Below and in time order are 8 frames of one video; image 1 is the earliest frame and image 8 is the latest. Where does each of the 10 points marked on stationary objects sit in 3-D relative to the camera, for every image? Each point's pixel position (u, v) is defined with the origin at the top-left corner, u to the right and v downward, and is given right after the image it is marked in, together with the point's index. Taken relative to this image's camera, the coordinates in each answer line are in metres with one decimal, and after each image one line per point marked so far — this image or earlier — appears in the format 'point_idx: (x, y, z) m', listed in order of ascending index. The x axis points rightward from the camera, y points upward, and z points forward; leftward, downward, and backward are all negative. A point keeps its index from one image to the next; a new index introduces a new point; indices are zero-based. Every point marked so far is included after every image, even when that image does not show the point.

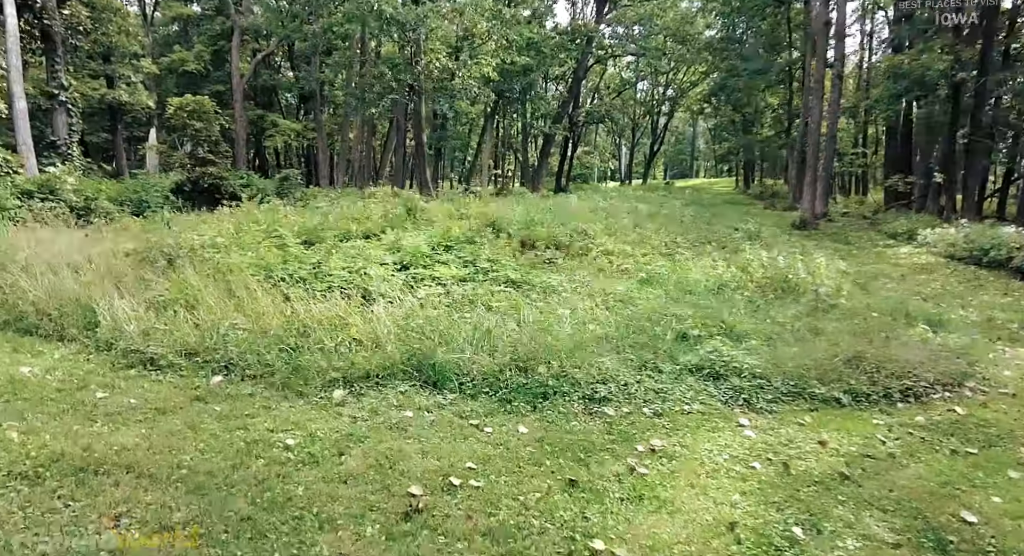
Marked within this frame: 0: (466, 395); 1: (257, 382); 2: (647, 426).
0: (-0.3, -0.9, +4.5) m
1: (-1.8, -0.8, +4.5) m
2: (+0.9, -1.0, +4.1) m
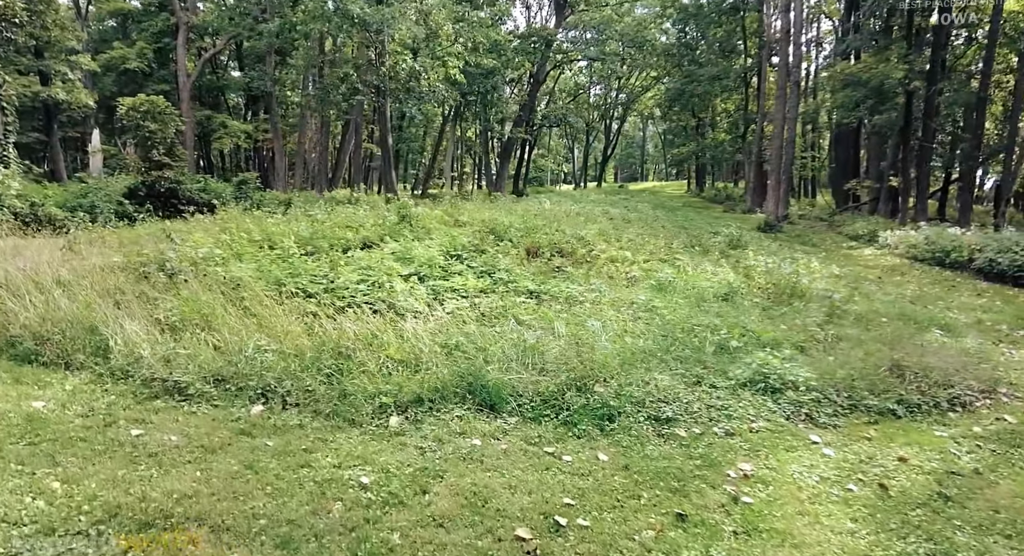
0: (+0.1, -1.0, +4.3) m
1: (-1.4, -0.9, +4.2) m
2: (+1.4, -1.1, +4.0) m
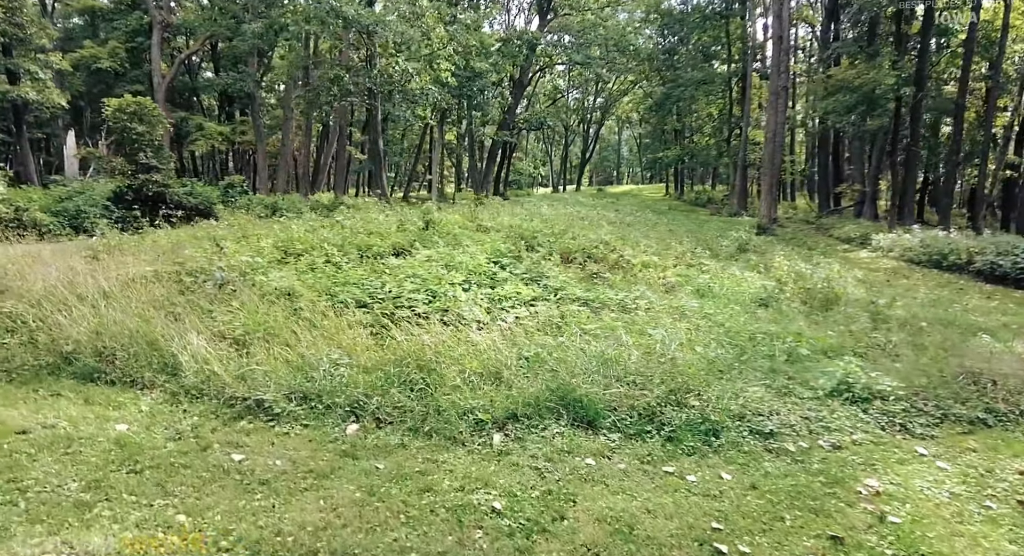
0: (+0.8, -1.0, +4.1) m
1: (-0.7, -1.0, +4.0) m
2: (+2.1, -1.2, +3.9) m
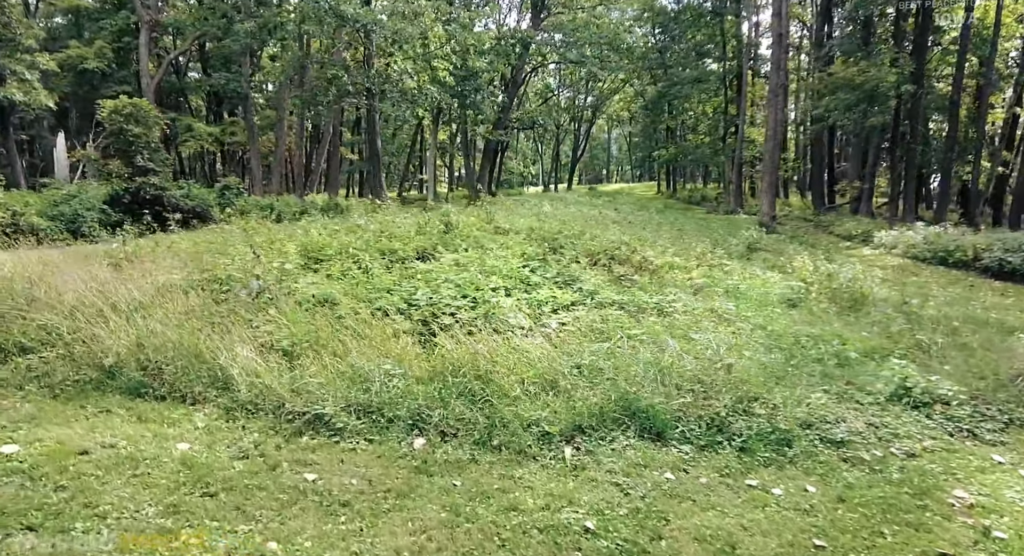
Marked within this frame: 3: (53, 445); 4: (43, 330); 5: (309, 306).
0: (+1.2, -1.1, +4.0) m
1: (-0.3, -1.0, +3.9) m
2: (+2.5, -1.2, +3.8) m
3: (-2.6, -0.9, +3.5) m
4: (-4.0, -0.5, +5.3) m
5: (-1.9, -0.3, +5.8) m
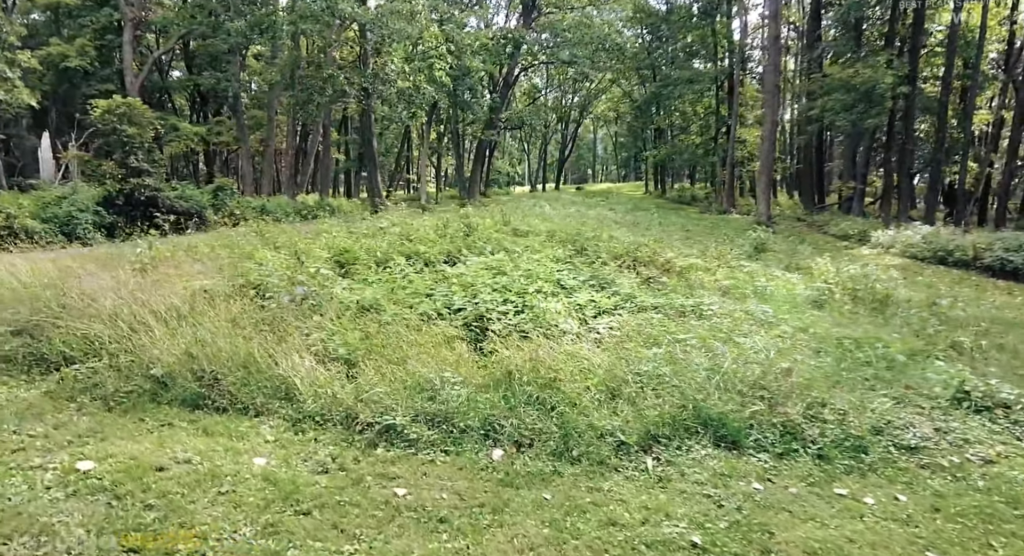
0: (+1.7, -1.1, +4.0) m
1: (+0.2, -1.1, +3.8) m
2: (+3.0, -1.2, +3.8) m
3: (-2.1, -1.0, +3.4) m
4: (-3.5, -0.5, +5.1) m
5: (-1.5, -0.3, +5.7) m
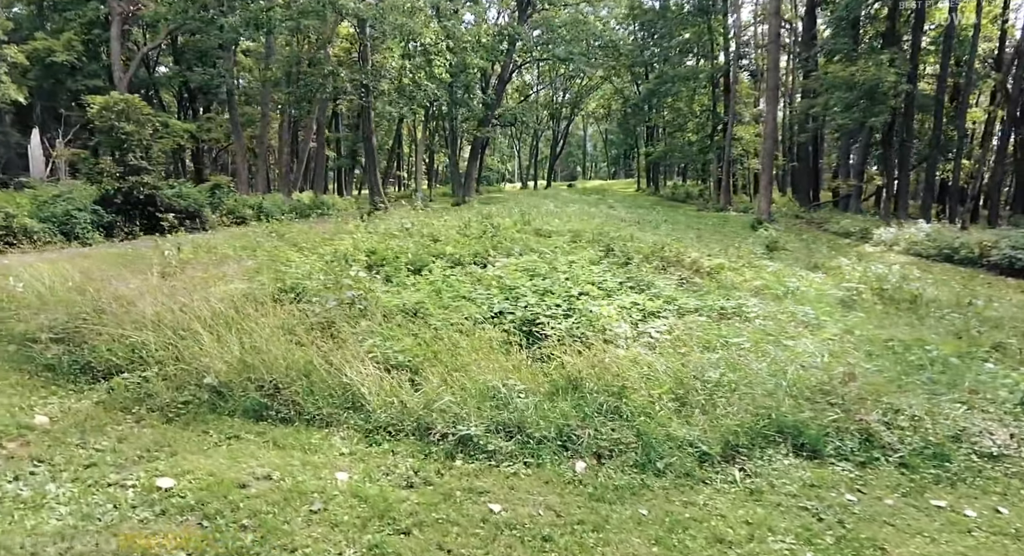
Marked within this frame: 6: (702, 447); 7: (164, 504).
0: (+2.2, -1.2, +3.9) m
1: (+0.7, -1.1, +3.7) m
2: (+3.5, -1.2, +3.7) m
3: (-1.6, -1.0, +3.2) m
4: (-3.1, -0.6, +5.0) m
5: (-1.0, -0.3, +5.5) m
6: (+1.2, -1.1, +3.9) m
7: (-1.7, -1.1, +3.0) m
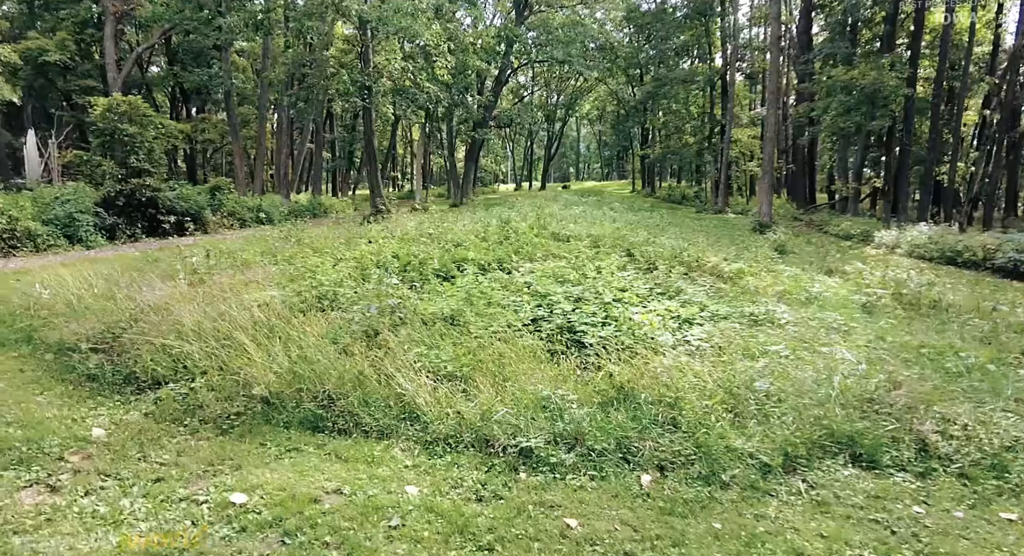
0: (+2.6, -1.2, +3.9) m
1: (+1.1, -1.2, +3.7) m
2: (+3.9, -1.3, +3.7) m
3: (-1.2, -1.1, +3.2) m
4: (-2.7, -0.6, +4.9) m
5: (-0.6, -0.4, +5.5) m
6: (+1.6, -1.1, +3.9) m
7: (-1.3, -1.1, +2.9) m
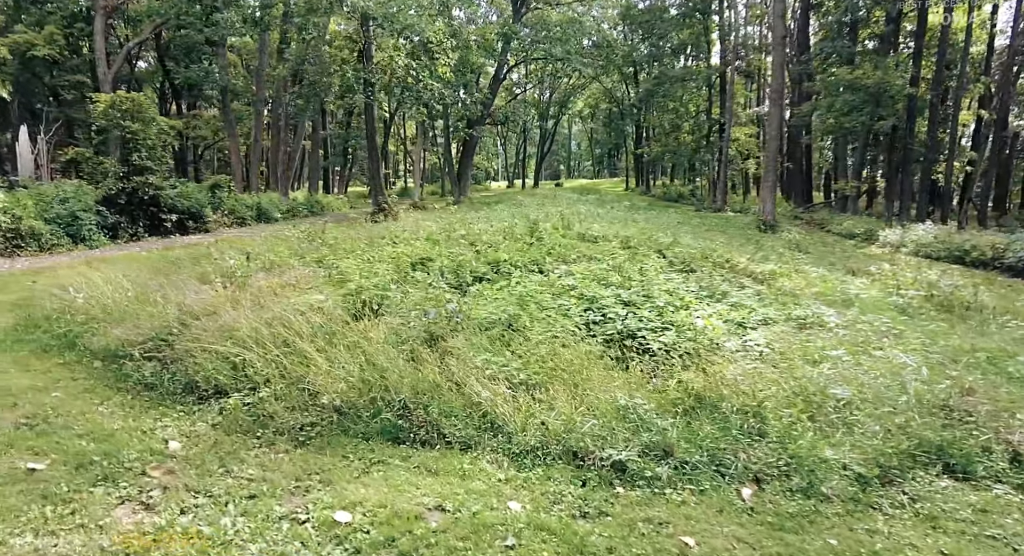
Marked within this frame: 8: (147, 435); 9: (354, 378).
0: (+3.1, -1.3, +3.8) m
1: (+1.6, -1.2, +3.6) m
2: (+4.4, -1.4, +3.6) m
3: (-0.7, -1.2, +3.1) m
4: (-2.2, -0.7, +4.8) m
5: (-0.1, -0.5, +5.4) m
6: (+2.1, -1.2, +3.8) m
7: (-0.7, -1.2, +2.8) m
8: (-2.3, -1.0, +3.9) m
9: (-1.1, -0.7, +4.4) m
